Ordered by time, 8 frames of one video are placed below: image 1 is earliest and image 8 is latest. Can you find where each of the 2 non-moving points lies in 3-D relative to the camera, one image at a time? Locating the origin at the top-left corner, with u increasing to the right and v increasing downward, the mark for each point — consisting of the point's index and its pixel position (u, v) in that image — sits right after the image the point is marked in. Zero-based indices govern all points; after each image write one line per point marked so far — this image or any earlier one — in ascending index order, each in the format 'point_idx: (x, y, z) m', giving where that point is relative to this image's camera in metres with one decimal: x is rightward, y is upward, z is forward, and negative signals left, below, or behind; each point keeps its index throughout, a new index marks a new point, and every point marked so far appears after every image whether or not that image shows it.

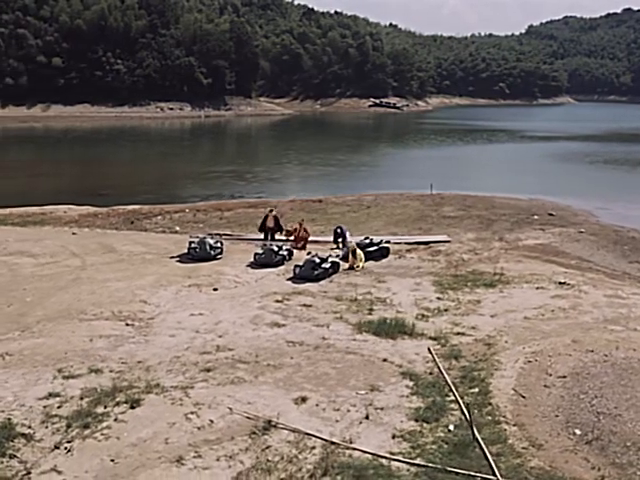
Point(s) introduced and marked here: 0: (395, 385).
0: (+1.4, -2.7, +12.5) m
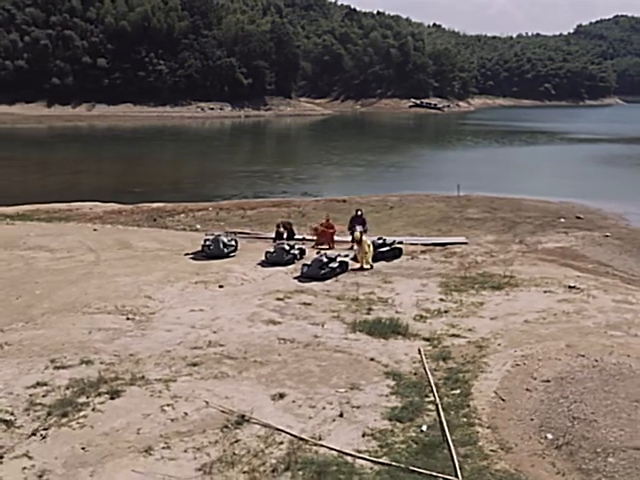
0: (+1.0, -2.7, +12.6) m
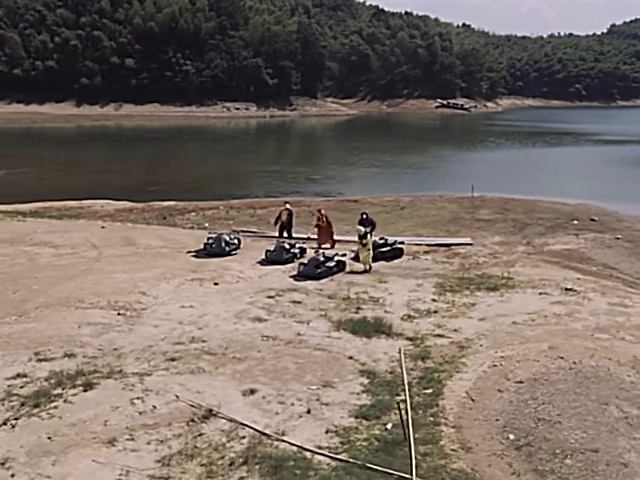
0: (+0.5, -2.7, +12.7) m
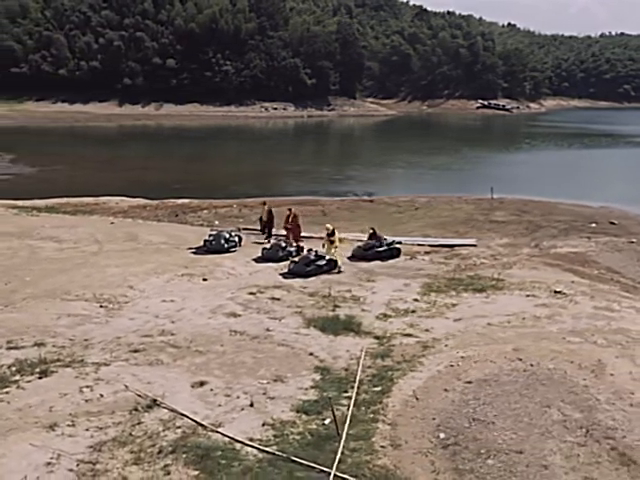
0: (-0.4, -2.6, +12.8) m
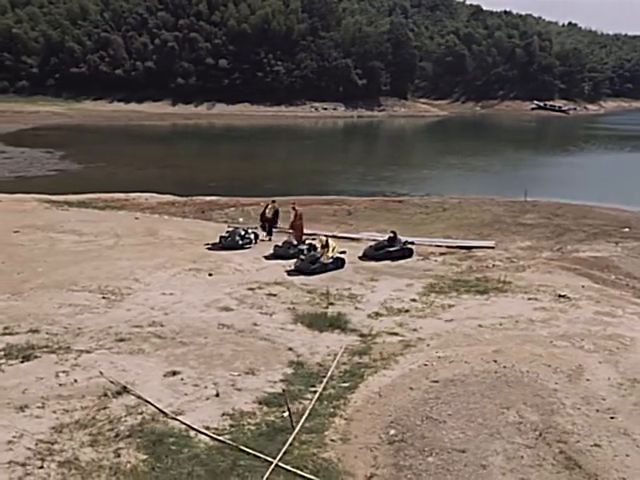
0: (-0.9, -2.5, +13.1) m
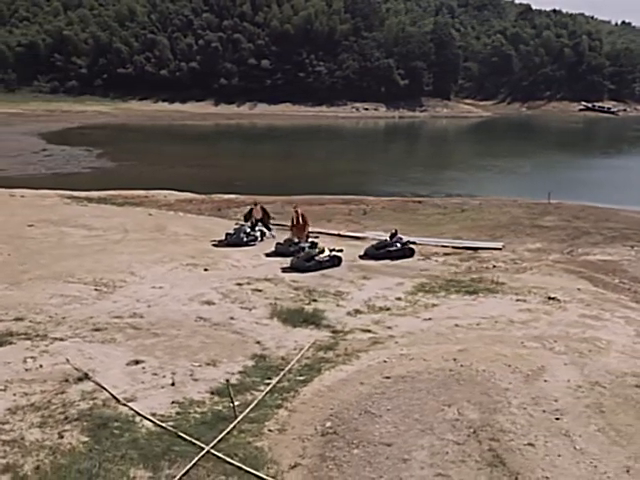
0: (-1.7, -2.4, +13.4) m
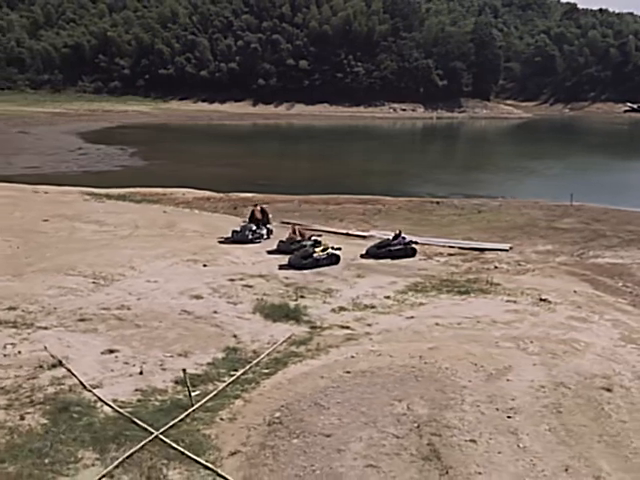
0: (-2.4, -2.3, +13.8) m
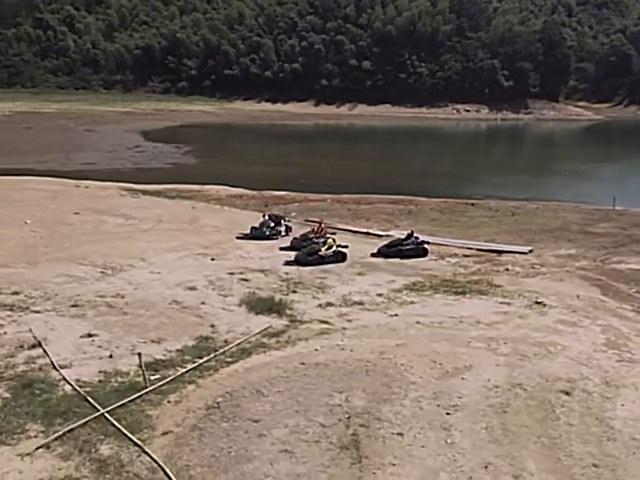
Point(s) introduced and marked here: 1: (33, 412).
0: (-3.1, -2.2, +14.4) m
1: (-4.7, -2.9, +11.2) m
